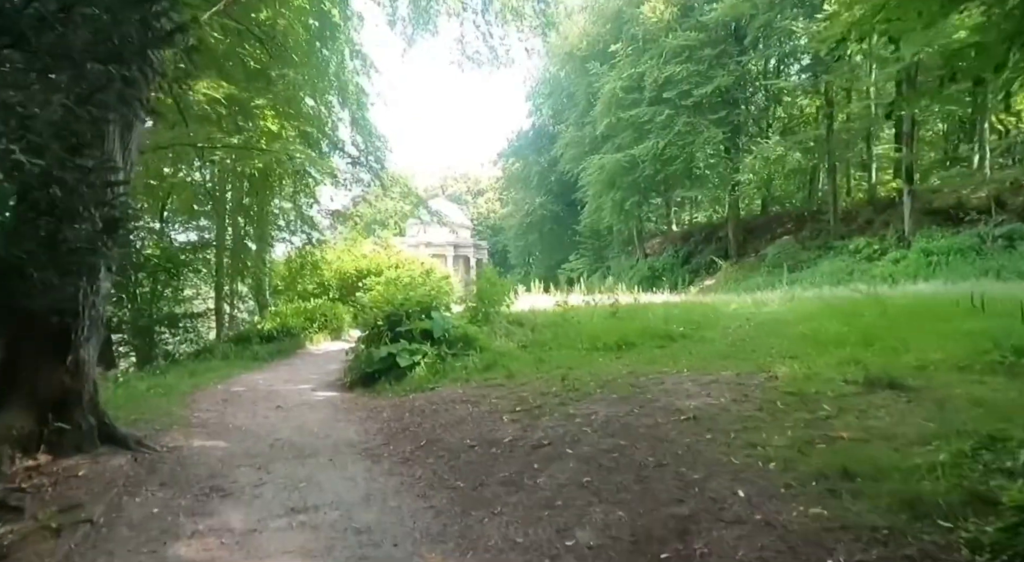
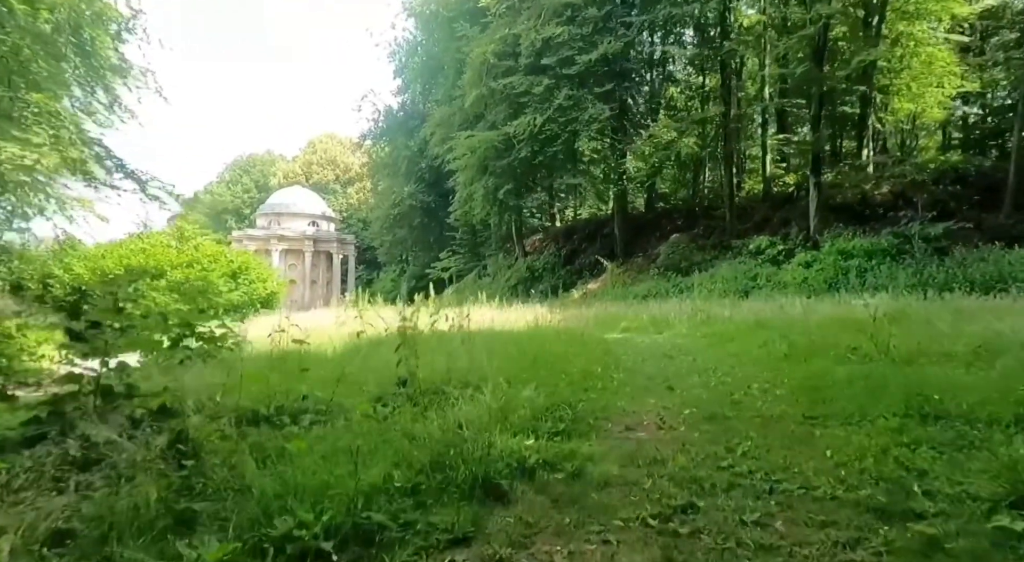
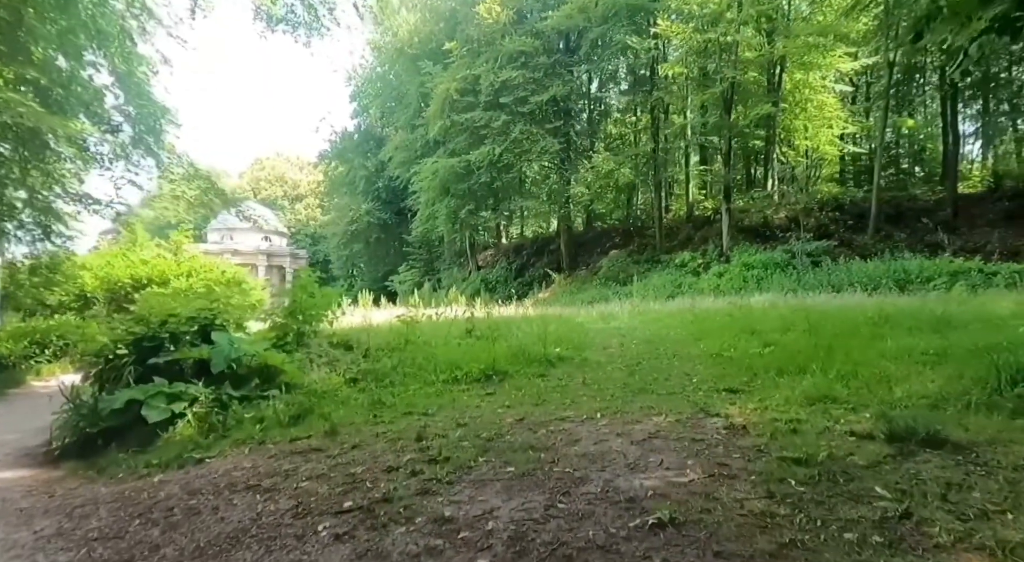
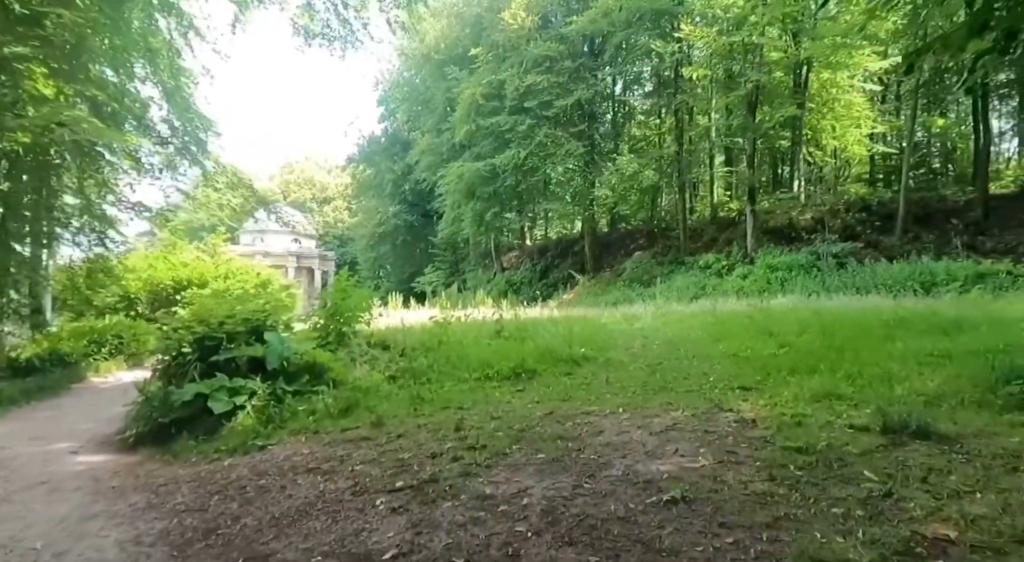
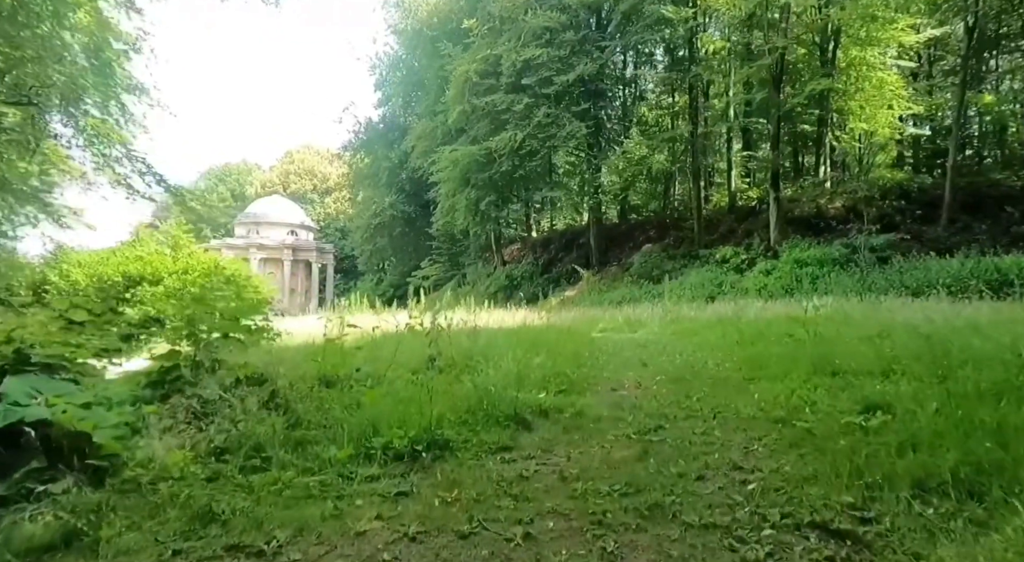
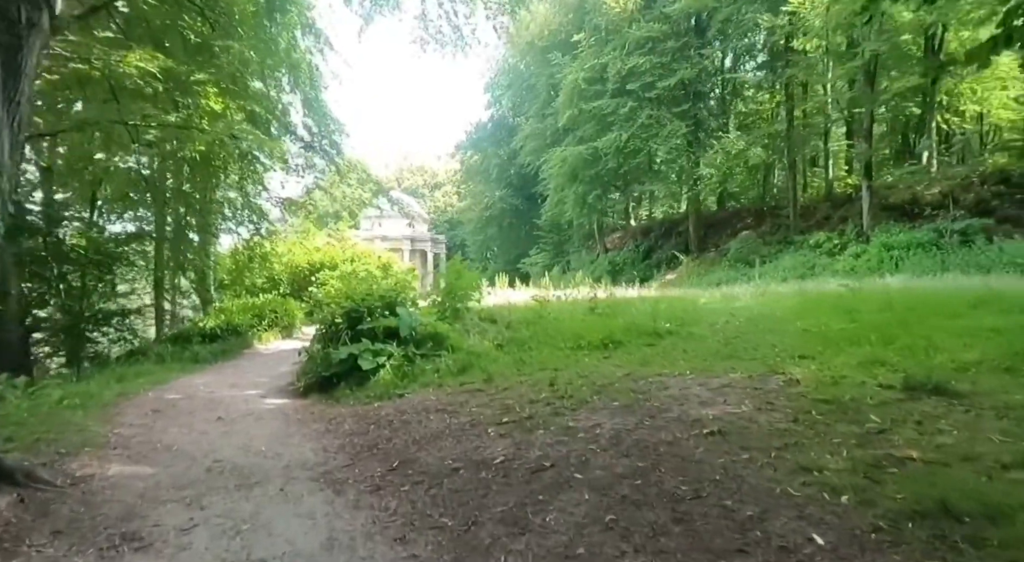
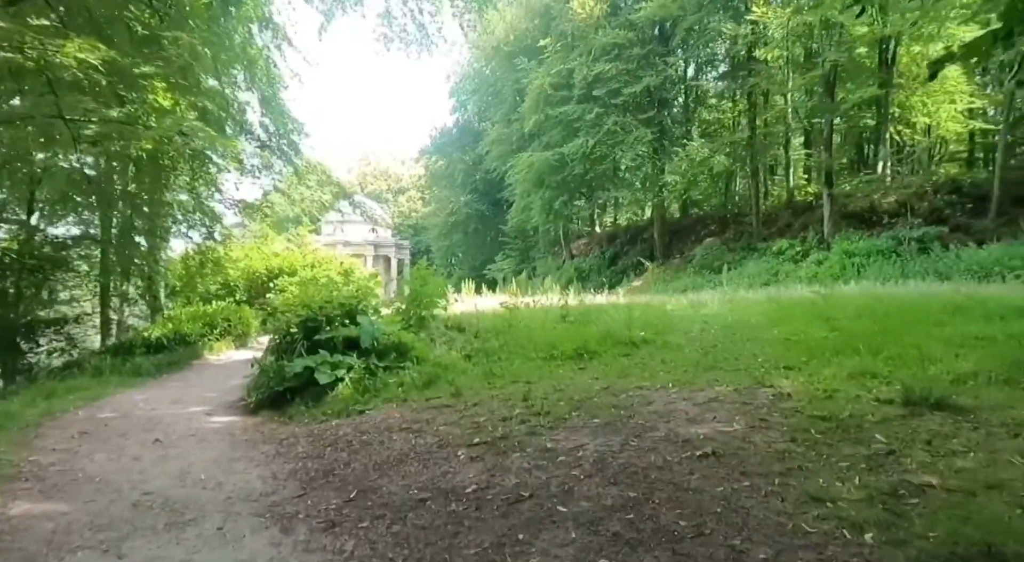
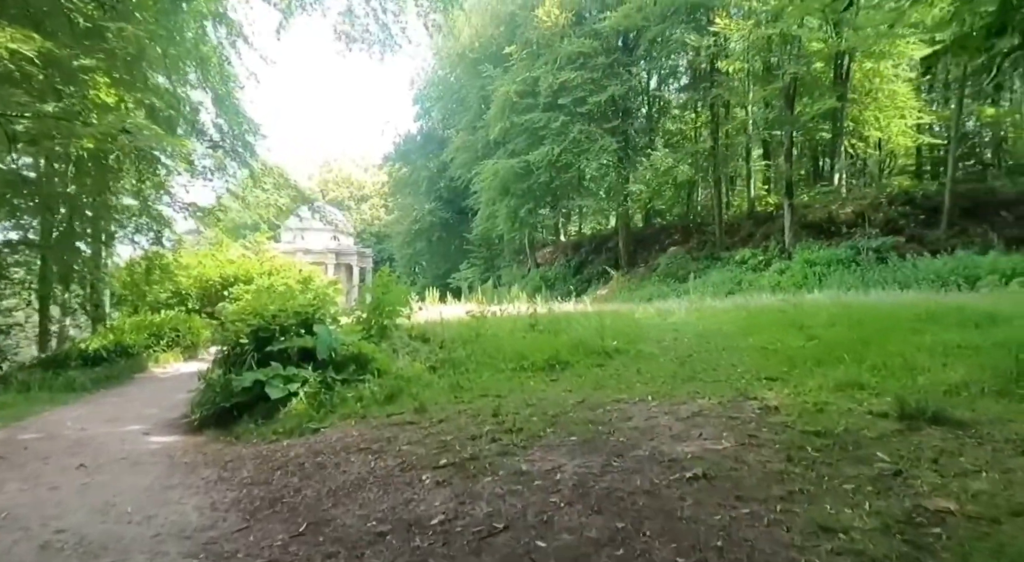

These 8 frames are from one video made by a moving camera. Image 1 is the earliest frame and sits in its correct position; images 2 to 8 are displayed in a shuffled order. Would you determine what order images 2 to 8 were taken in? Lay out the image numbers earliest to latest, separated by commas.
6, 7, 8, 4, 3, 5, 2
